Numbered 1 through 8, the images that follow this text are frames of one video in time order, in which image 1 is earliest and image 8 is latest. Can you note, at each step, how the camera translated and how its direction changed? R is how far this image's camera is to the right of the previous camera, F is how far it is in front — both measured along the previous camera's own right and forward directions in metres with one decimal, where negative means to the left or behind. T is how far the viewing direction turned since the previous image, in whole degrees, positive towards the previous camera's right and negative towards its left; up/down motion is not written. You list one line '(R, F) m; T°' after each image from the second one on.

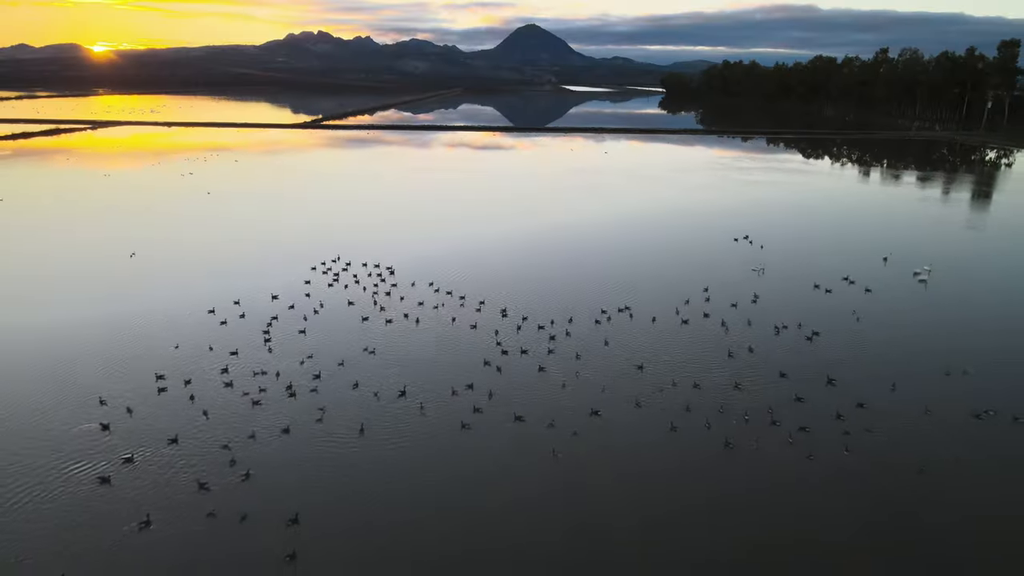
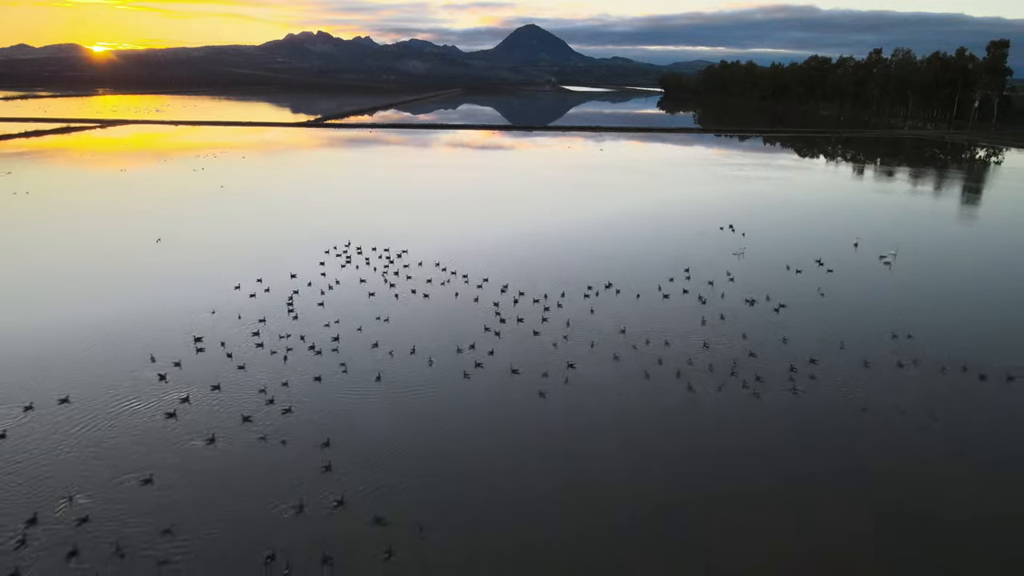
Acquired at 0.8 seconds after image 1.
(0.0, -0.2) m; 0°
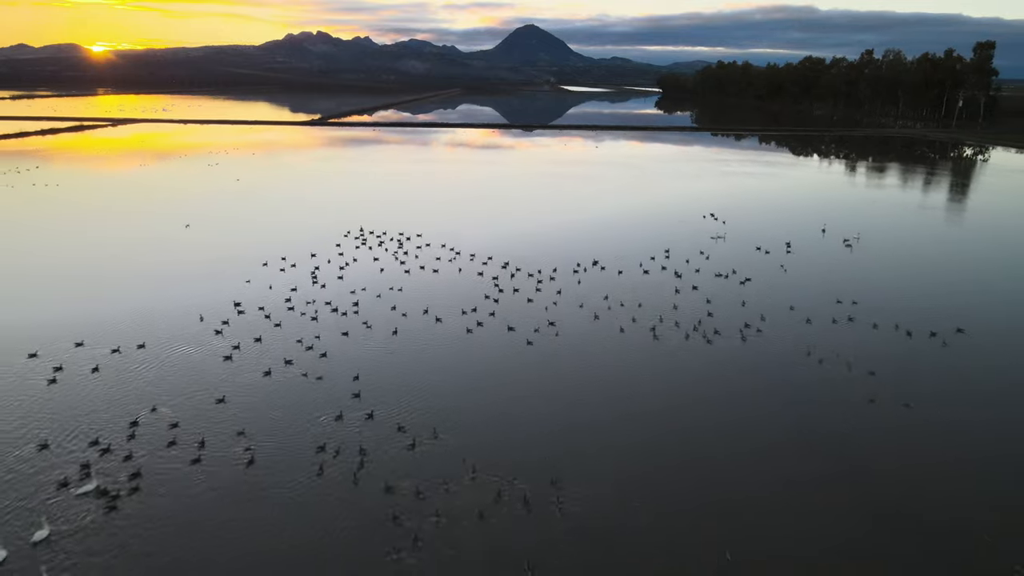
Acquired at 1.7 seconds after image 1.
(0.0, -0.3) m; 0°
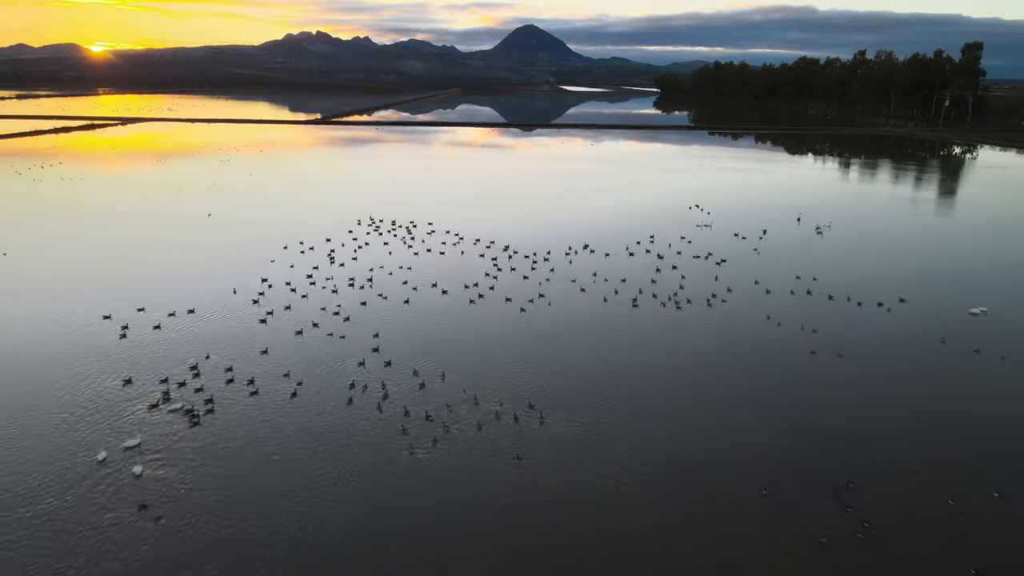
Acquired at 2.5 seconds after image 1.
(0.0, -0.2) m; 0°
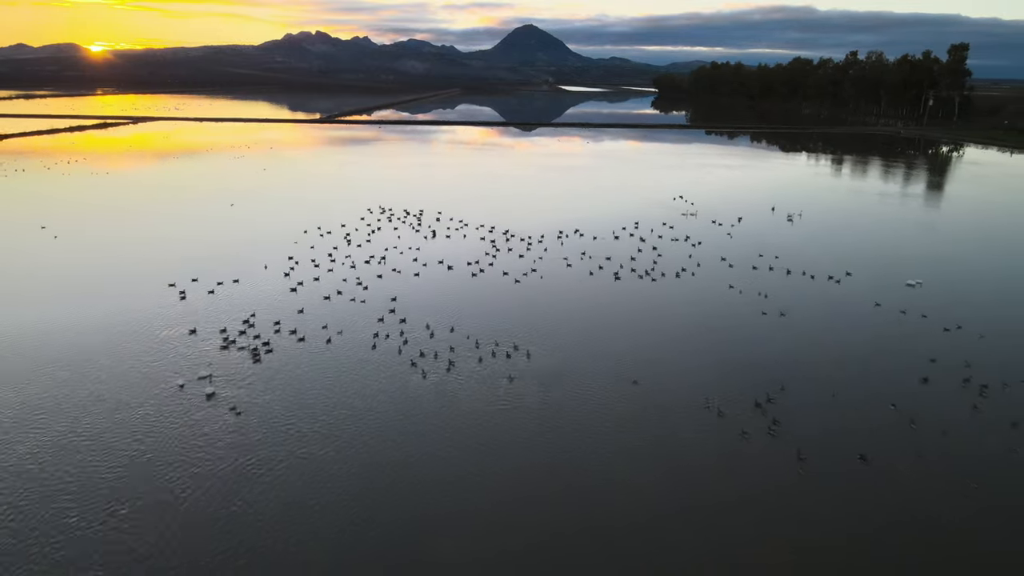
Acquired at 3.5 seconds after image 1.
(0.0, -0.3) m; 0°
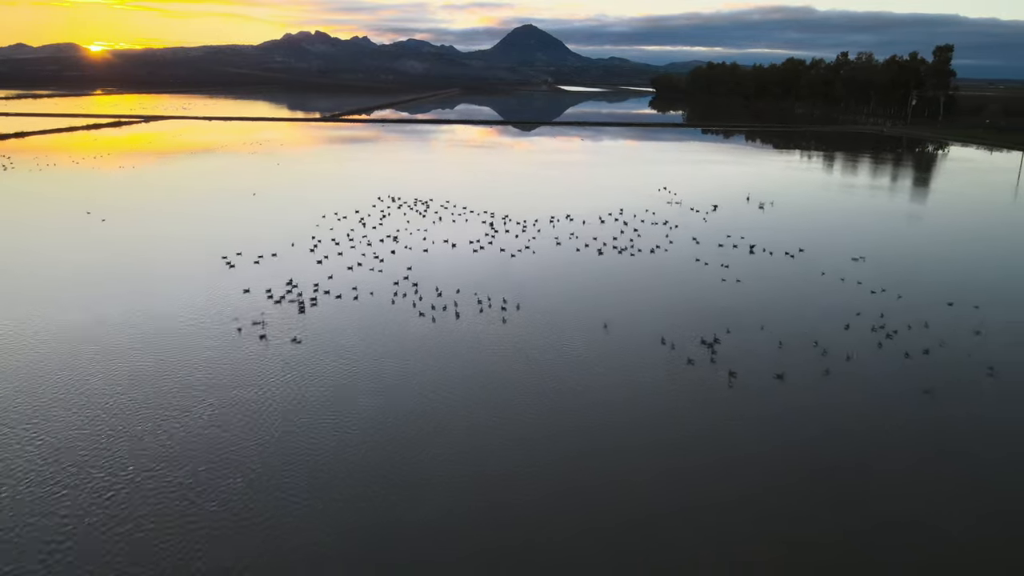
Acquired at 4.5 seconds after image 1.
(0.0, -0.3) m; 0°
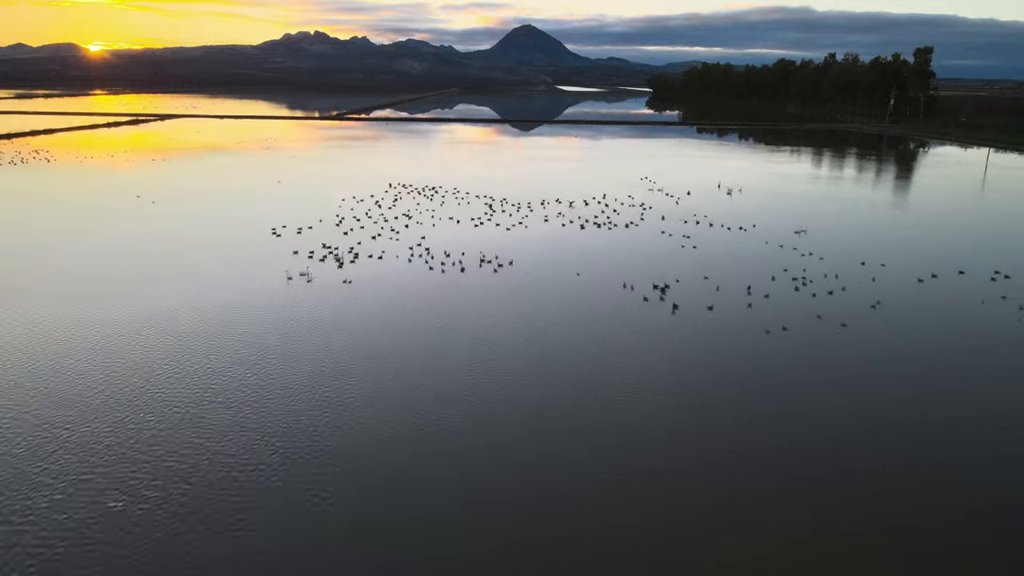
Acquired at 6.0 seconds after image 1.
(0.0, -0.4) m; 0°
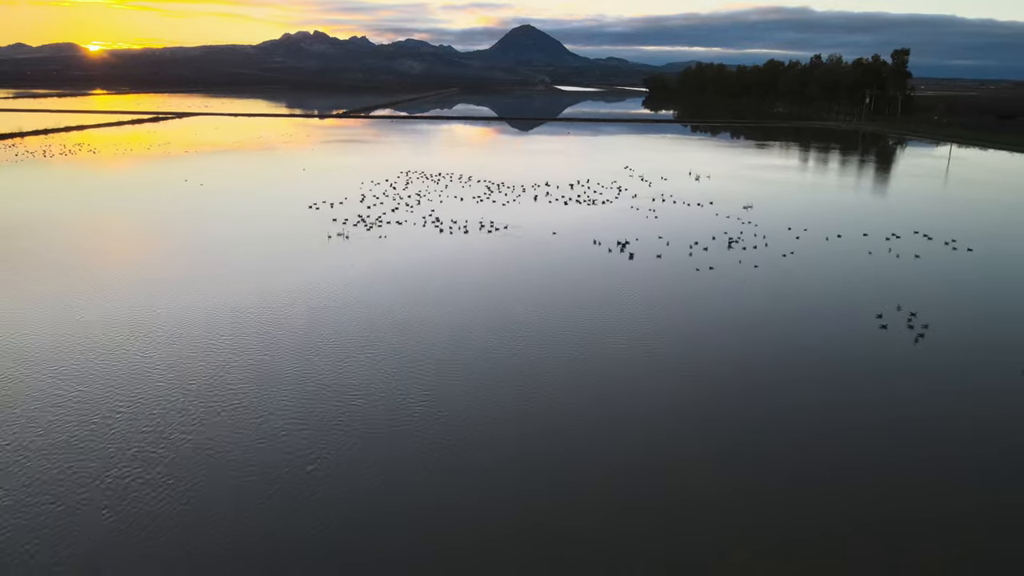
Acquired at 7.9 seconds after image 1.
(0.0, -0.5) m; 0°
